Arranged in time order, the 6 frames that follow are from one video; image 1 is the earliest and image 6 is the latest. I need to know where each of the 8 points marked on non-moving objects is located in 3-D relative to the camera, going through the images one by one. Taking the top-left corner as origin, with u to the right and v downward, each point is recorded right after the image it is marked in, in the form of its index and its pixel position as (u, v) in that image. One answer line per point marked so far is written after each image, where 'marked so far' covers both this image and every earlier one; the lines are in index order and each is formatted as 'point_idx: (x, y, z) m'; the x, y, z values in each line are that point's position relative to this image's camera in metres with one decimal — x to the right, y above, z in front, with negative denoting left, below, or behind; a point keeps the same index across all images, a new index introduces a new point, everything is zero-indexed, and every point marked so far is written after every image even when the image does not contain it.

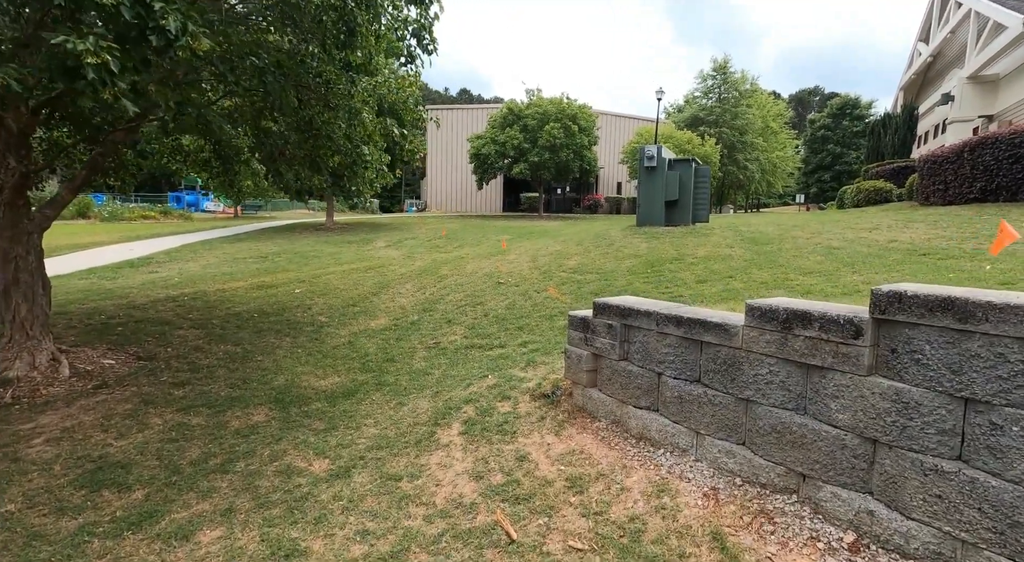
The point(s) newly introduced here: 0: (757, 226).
0: (+4.3, +1.0, +10.8) m
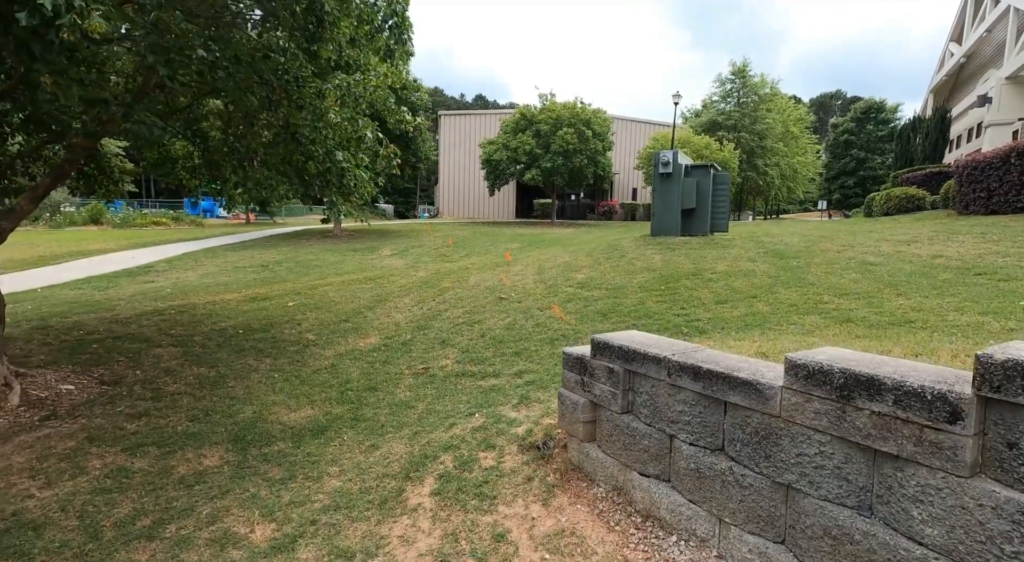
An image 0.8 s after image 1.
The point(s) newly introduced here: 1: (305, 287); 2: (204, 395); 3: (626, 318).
0: (+4.5, +0.7, +10.1) m
1: (-3.5, -0.1, +10.2) m
2: (-2.5, -0.9, +4.9) m
3: (+1.0, -0.3, +5.6) m
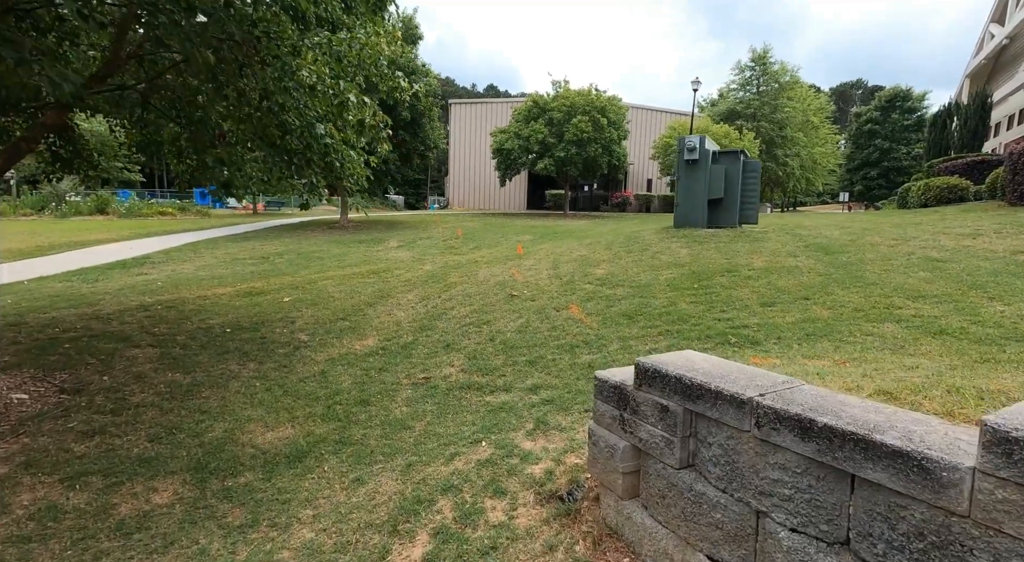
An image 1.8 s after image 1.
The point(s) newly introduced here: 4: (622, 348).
0: (+4.7, +0.8, +9.3) m
1: (-3.3, 0.0, +9.6) m
2: (-2.4, -0.9, +4.3) m
3: (+1.2, -0.3, +4.9) m
4: (+0.8, -0.5, +4.4) m
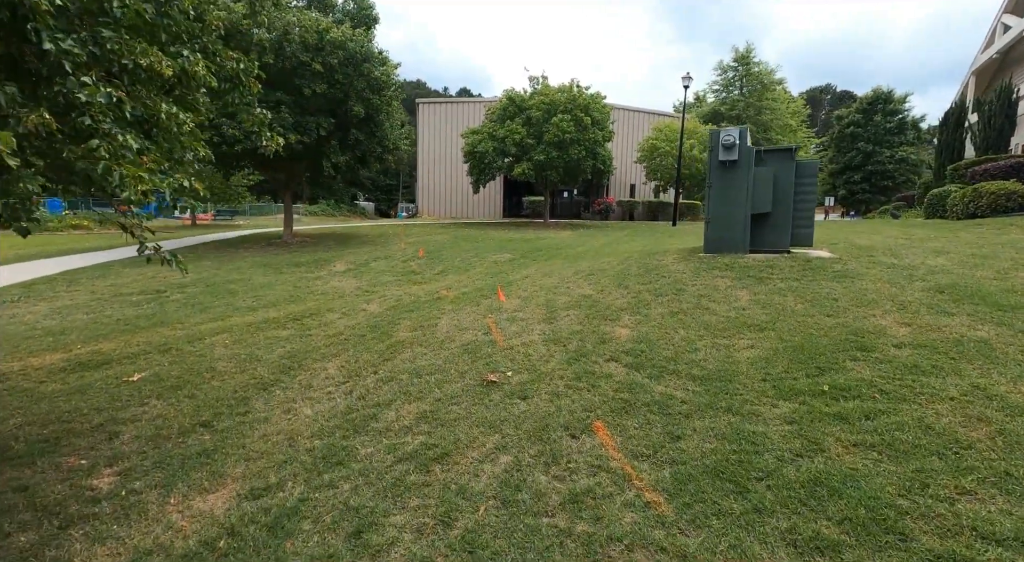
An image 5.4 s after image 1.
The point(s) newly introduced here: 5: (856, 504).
0: (+4.4, +0.3, +6.7) m
1: (-3.6, -0.6, +6.6) m
2: (-2.5, -1.4, +1.4) m
3: (+1.1, -0.8, +2.1) m
4: (+0.7, -1.0, +1.6) m
5: (+1.2, -0.8, +2.2) m
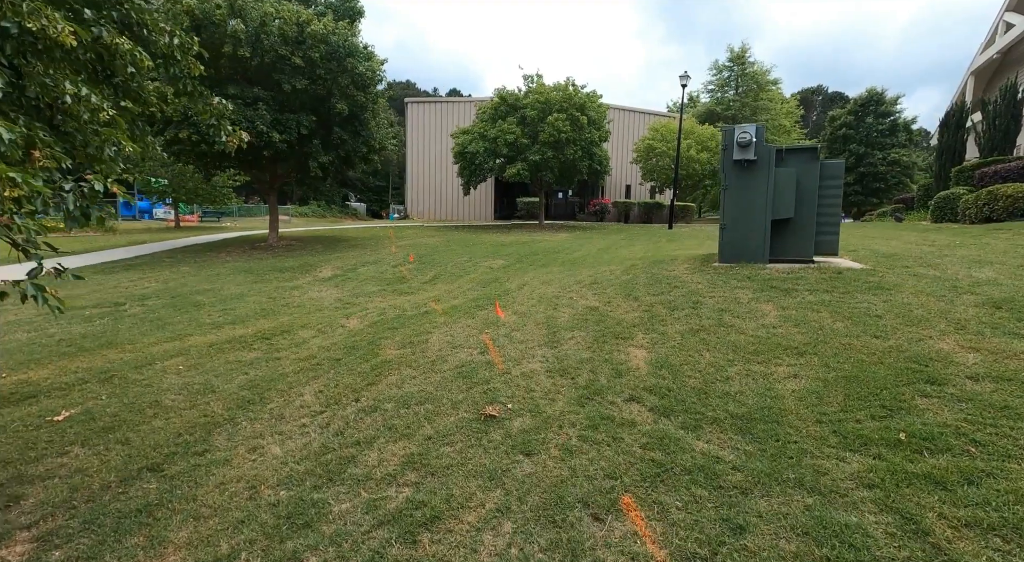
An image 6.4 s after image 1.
0: (+4.3, +0.1, +6.0) m
1: (-3.6, -0.7, +5.8) m
2: (-2.4, -1.6, +0.6) m
3: (+1.1, -1.0, +1.4) m
4: (+0.8, -1.1, +0.8) m
5: (+1.3, -0.9, +1.4) m
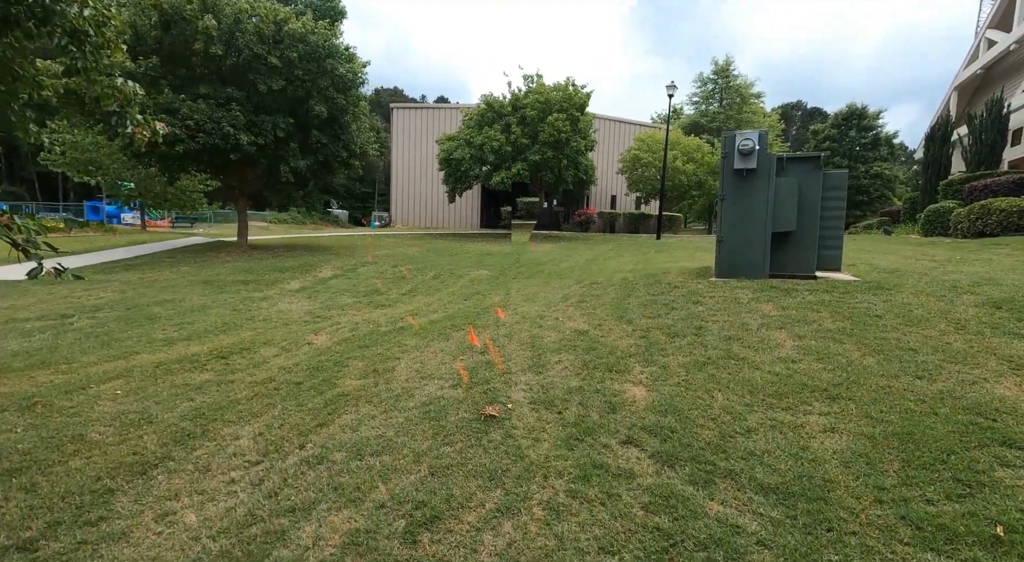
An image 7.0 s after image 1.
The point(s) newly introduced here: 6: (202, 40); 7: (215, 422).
0: (+4.2, -0.1, +5.6) m
1: (-3.8, -0.8, +5.2) m
2: (-2.5, -1.6, 0.0) m
3: (+1.0, -1.1, +0.8) m
4: (+0.7, -1.2, +0.3) m
5: (+1.2, -1.0, +0.9) m
6: (-6.2, +4.8, +12.2) m
7: (-2.1, -1.0, +4.3) m
